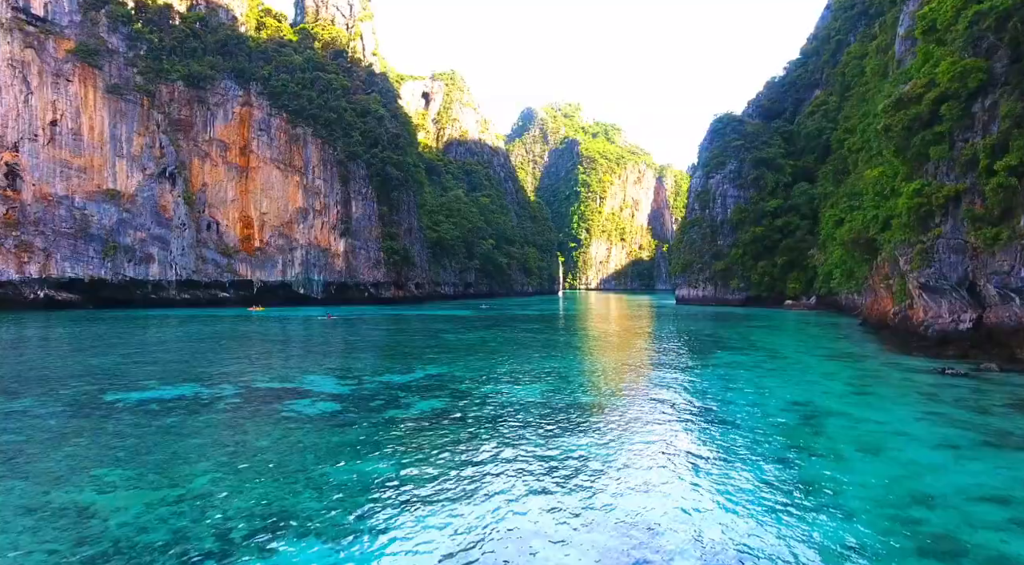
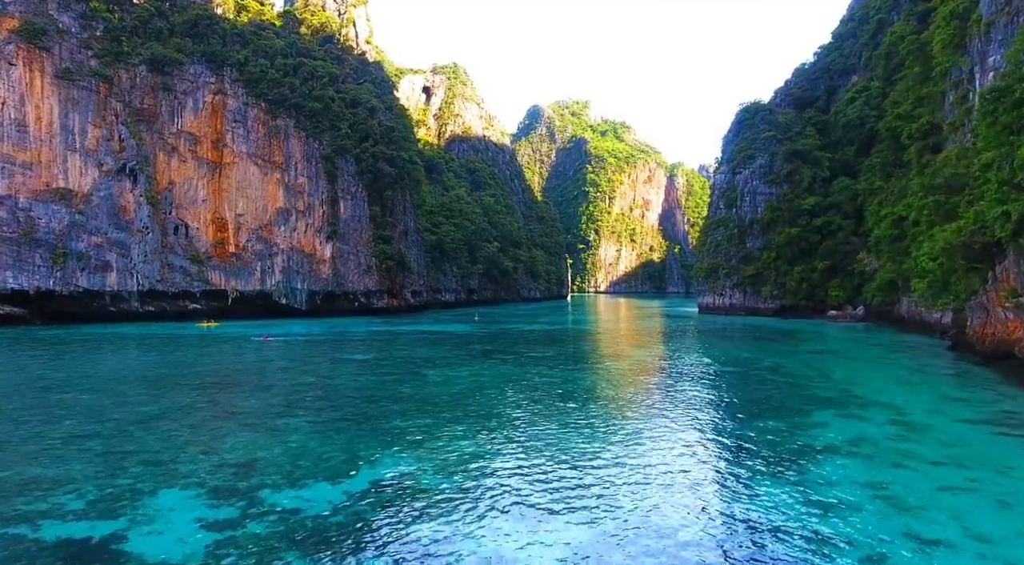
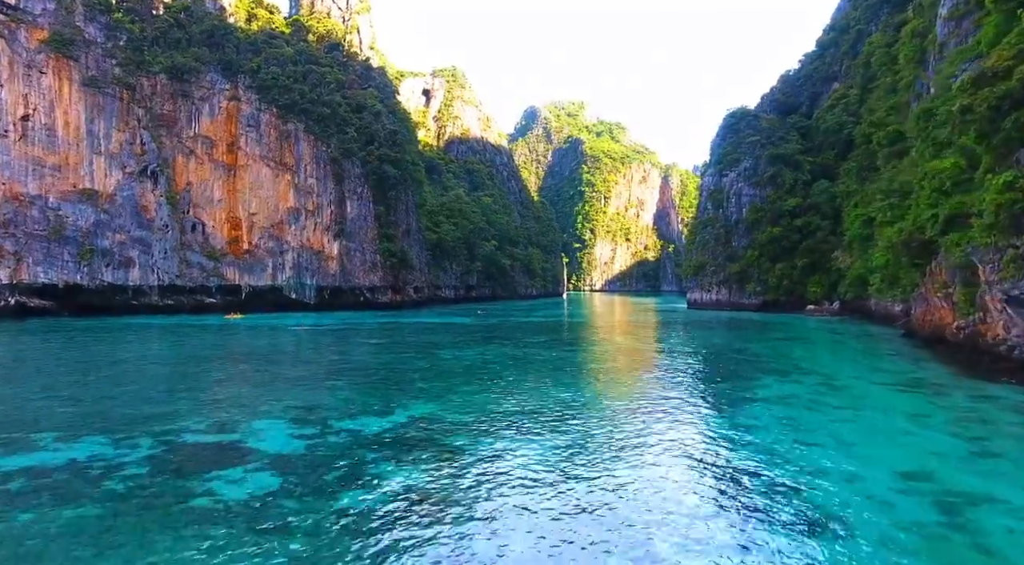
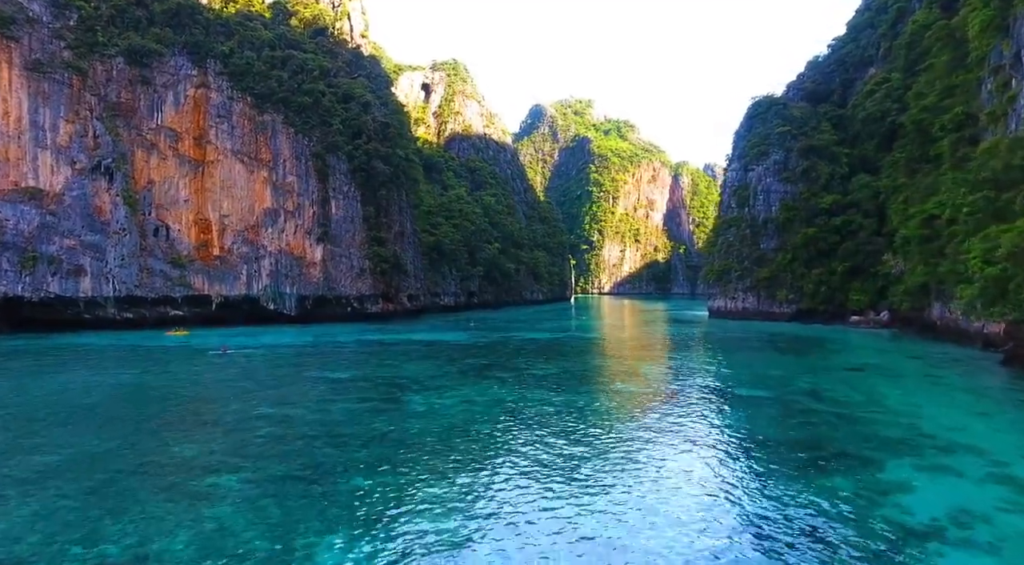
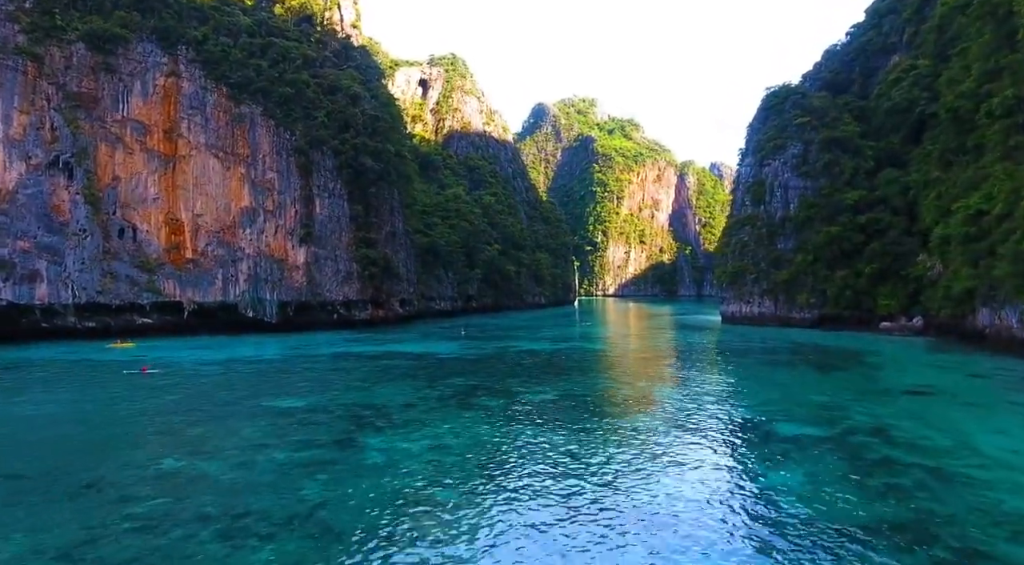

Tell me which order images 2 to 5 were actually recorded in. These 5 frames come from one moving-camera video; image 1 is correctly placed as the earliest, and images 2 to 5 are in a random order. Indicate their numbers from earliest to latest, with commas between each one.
3, 2, 4, 5
